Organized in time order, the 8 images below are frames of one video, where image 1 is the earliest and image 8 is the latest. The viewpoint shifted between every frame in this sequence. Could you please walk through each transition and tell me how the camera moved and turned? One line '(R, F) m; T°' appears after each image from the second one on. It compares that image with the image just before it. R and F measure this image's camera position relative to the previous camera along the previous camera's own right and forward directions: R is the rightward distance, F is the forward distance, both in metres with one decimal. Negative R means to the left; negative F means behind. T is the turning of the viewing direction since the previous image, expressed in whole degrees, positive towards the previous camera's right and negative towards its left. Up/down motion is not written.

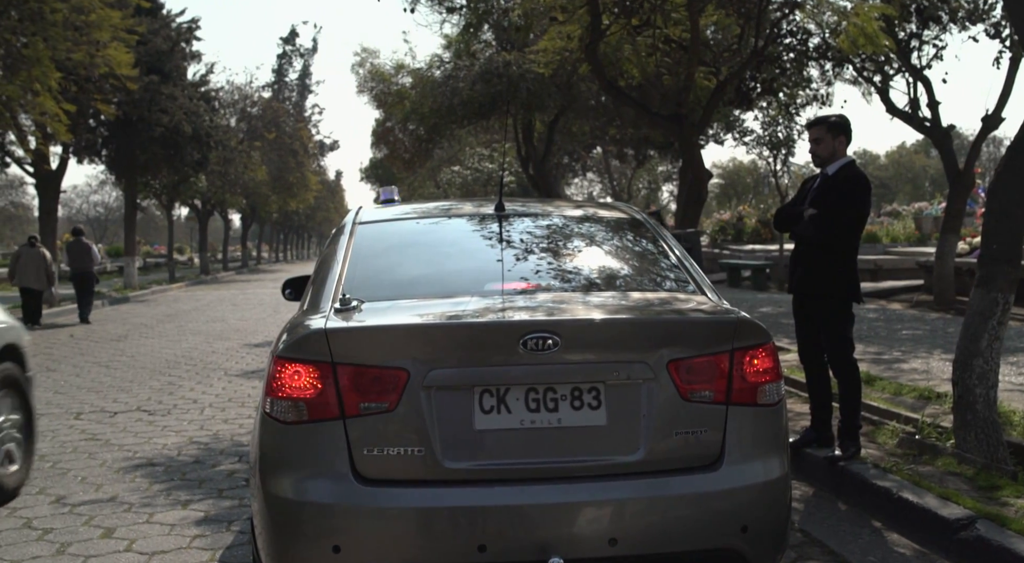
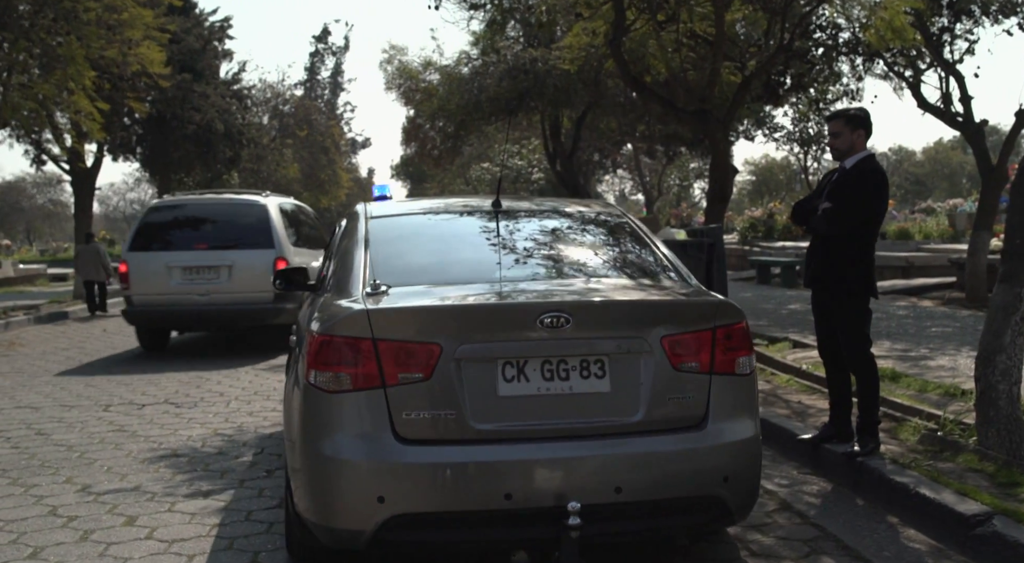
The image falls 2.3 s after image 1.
(+0.1, 0.0) m; -2°
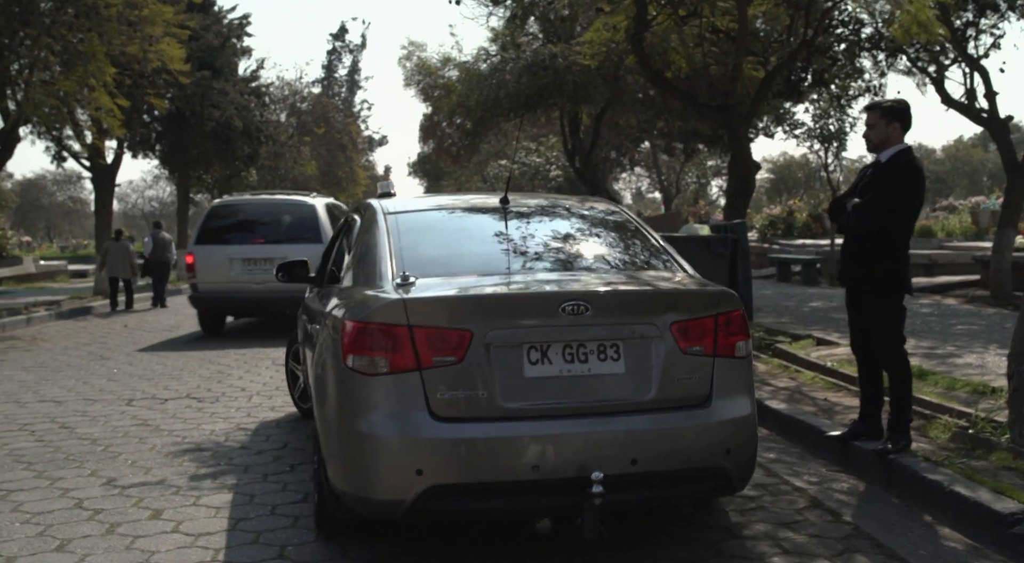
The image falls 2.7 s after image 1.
(-0.1, 0.0) m; -1°
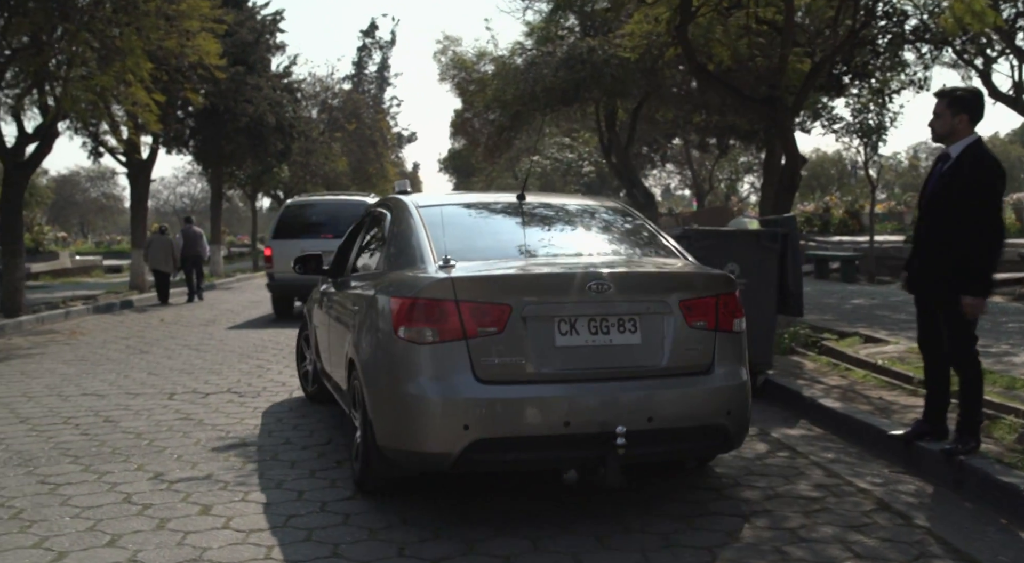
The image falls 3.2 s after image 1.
(-0.1, +0.1) m; -2°
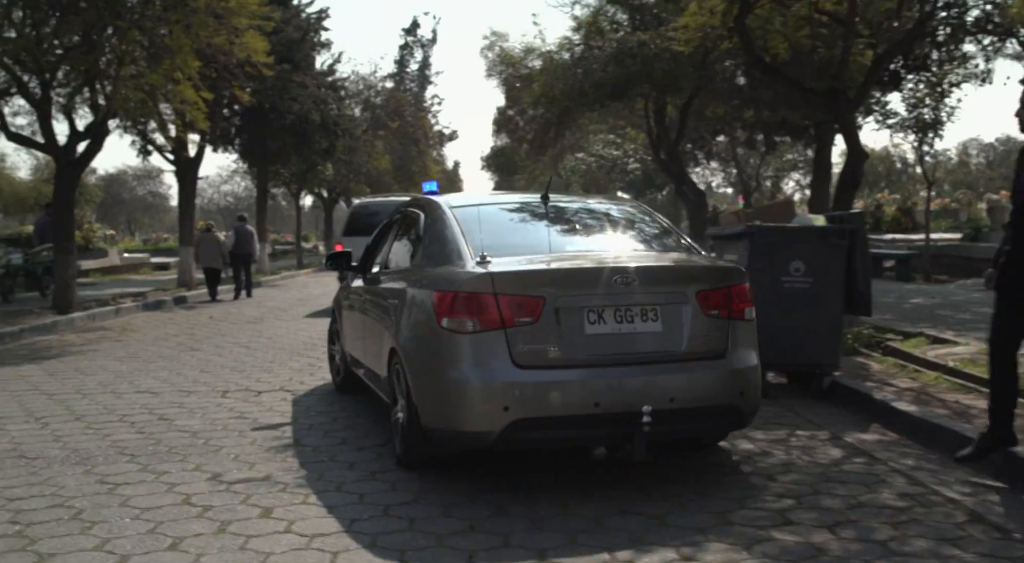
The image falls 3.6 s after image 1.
(-0.1, +0.2) m; -2°
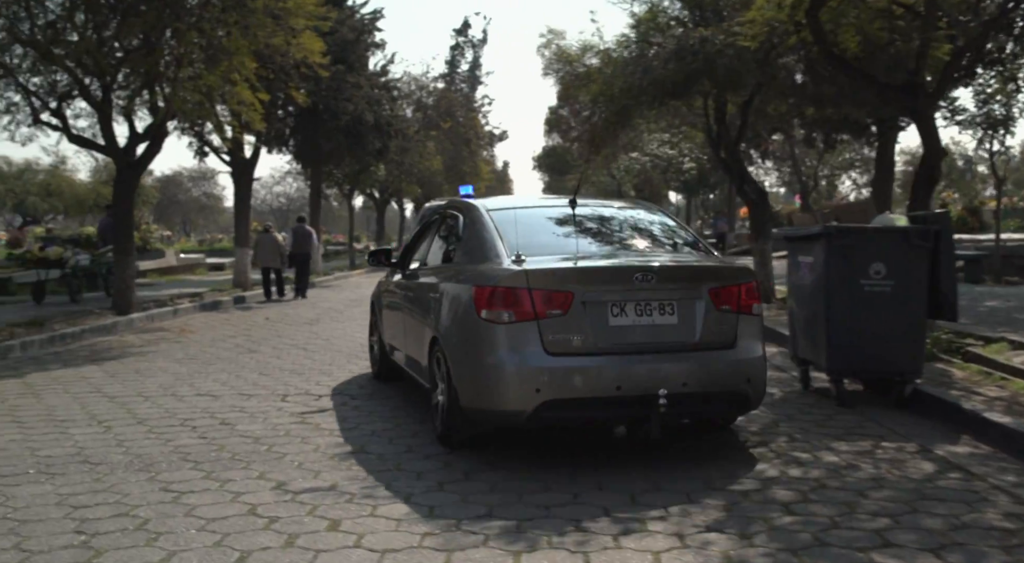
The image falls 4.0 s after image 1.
(-0.1, +0.2) m; -3°
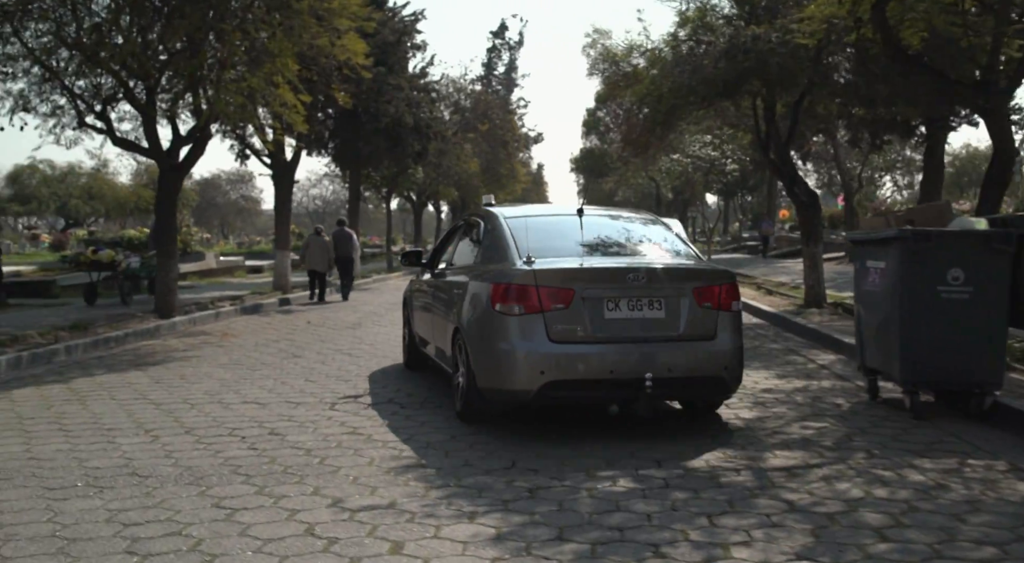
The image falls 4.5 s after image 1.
(-0.2, +0.3) m; -2°
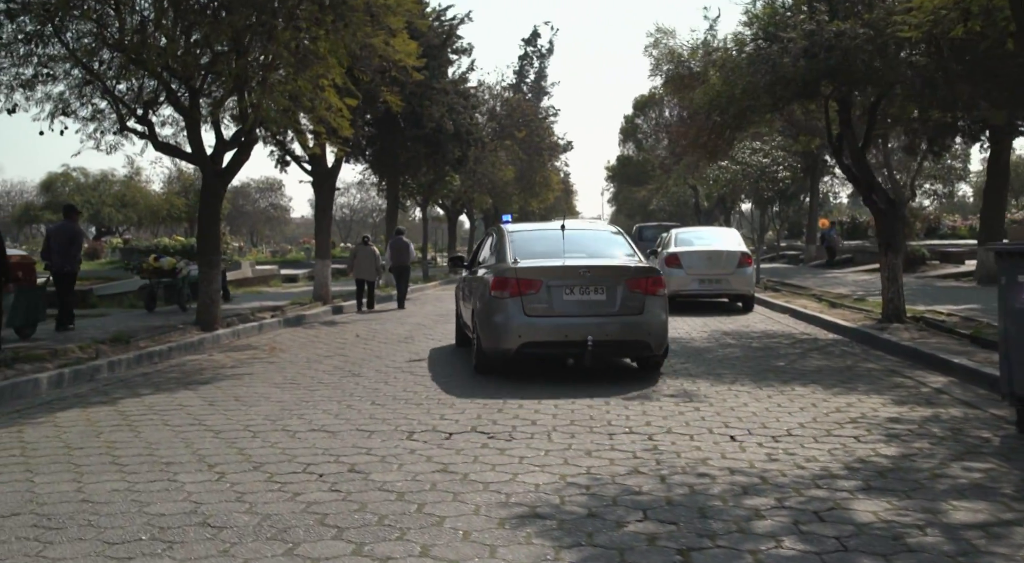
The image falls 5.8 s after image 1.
(-0.5, +0.8) m; -1°
